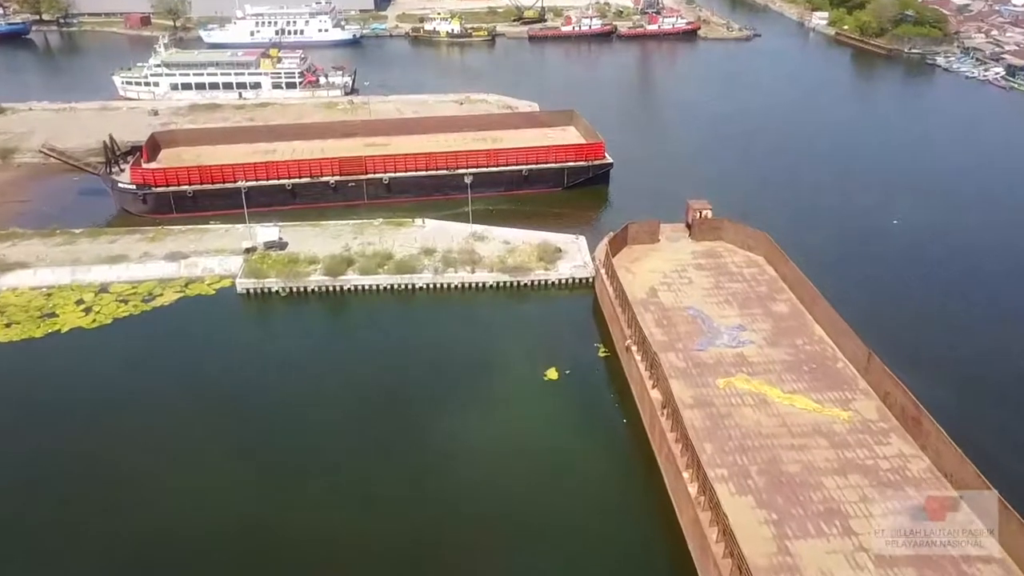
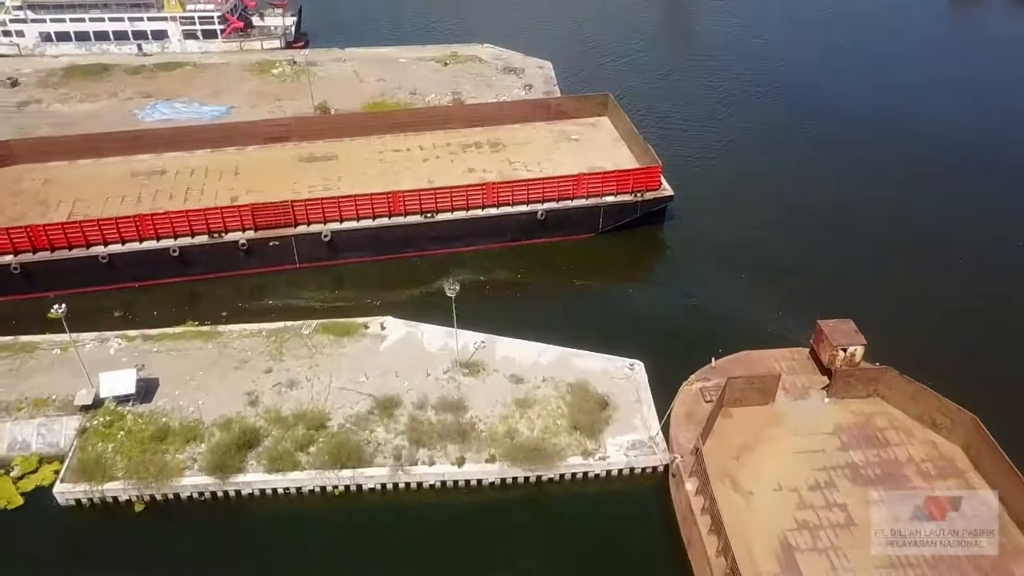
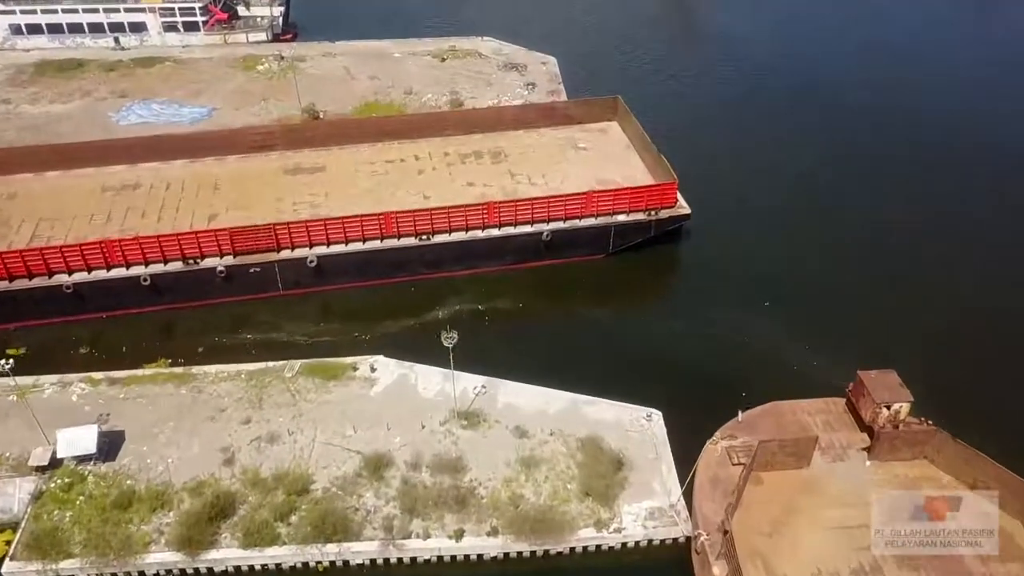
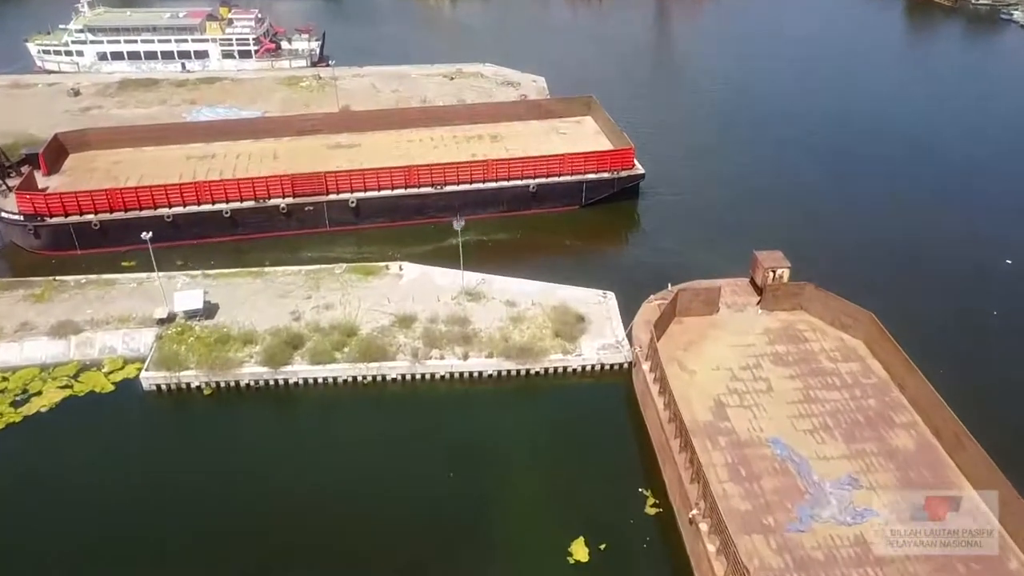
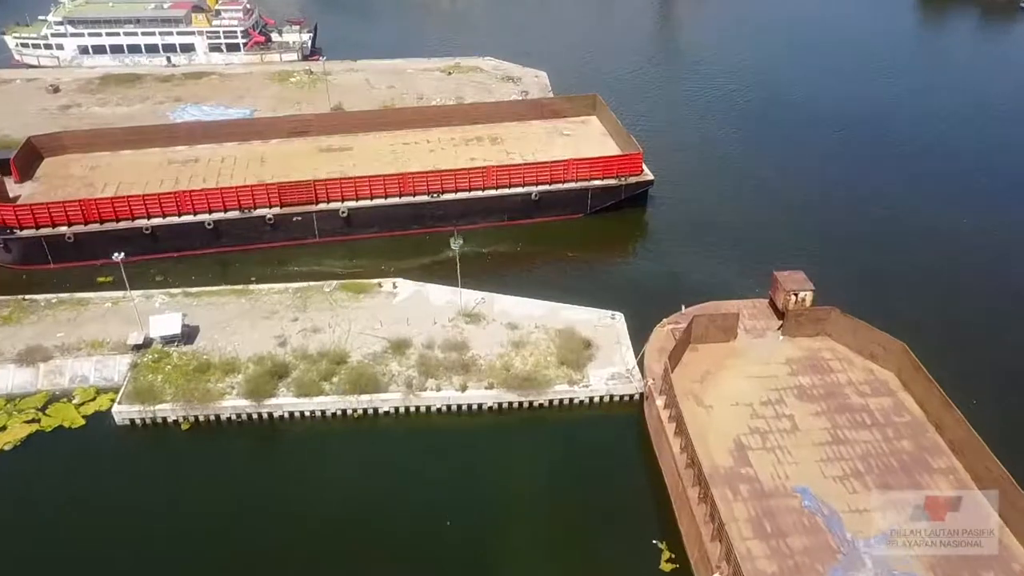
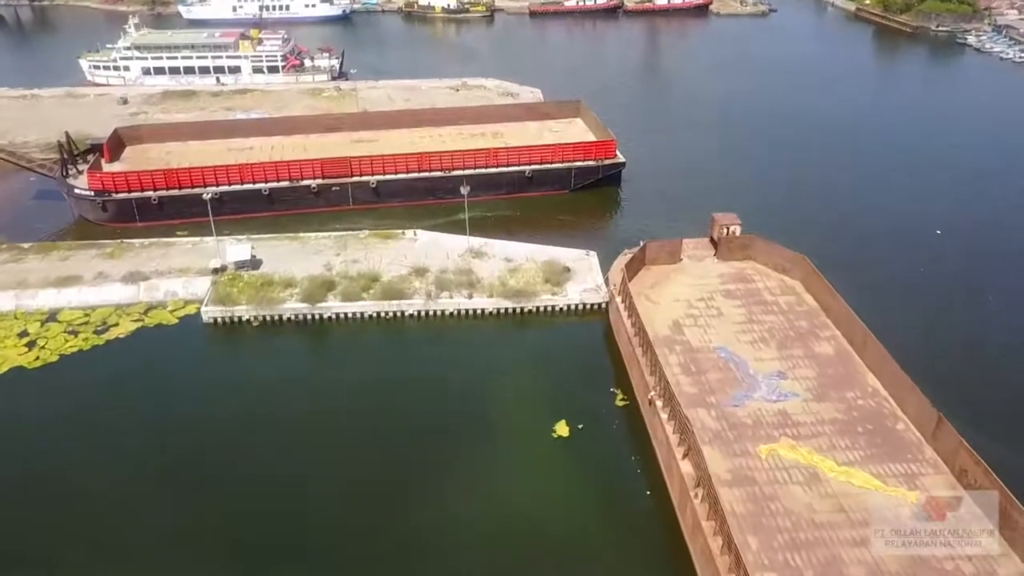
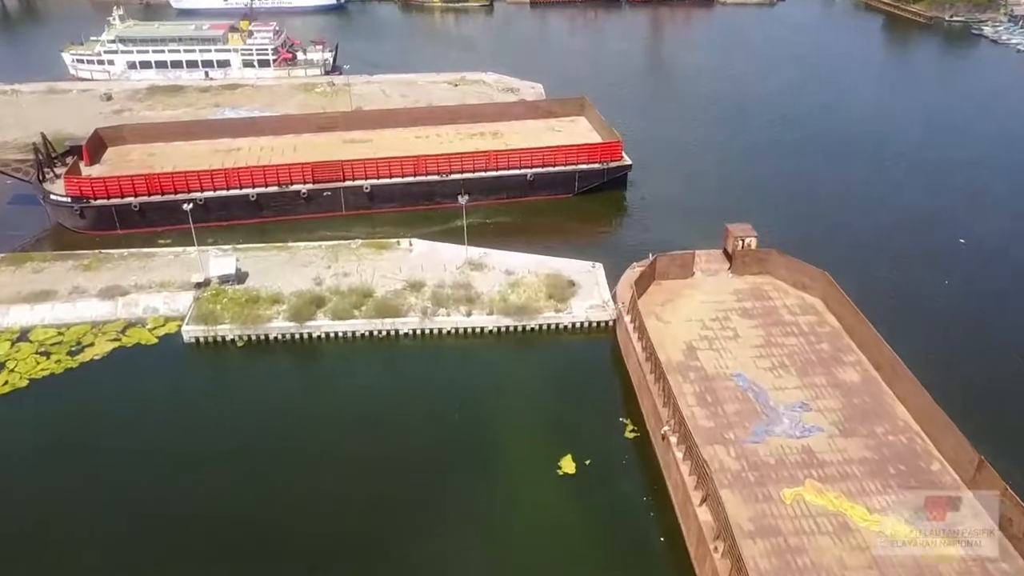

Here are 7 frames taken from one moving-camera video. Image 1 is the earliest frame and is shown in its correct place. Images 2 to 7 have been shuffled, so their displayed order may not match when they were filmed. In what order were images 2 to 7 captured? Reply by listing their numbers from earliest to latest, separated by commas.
6, 7, 4, 5, 2, 3
